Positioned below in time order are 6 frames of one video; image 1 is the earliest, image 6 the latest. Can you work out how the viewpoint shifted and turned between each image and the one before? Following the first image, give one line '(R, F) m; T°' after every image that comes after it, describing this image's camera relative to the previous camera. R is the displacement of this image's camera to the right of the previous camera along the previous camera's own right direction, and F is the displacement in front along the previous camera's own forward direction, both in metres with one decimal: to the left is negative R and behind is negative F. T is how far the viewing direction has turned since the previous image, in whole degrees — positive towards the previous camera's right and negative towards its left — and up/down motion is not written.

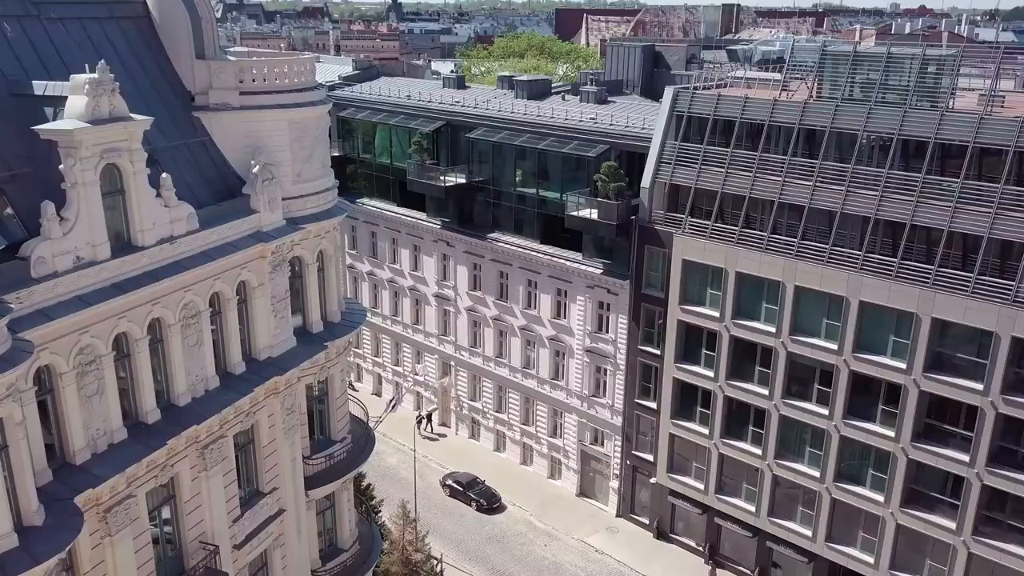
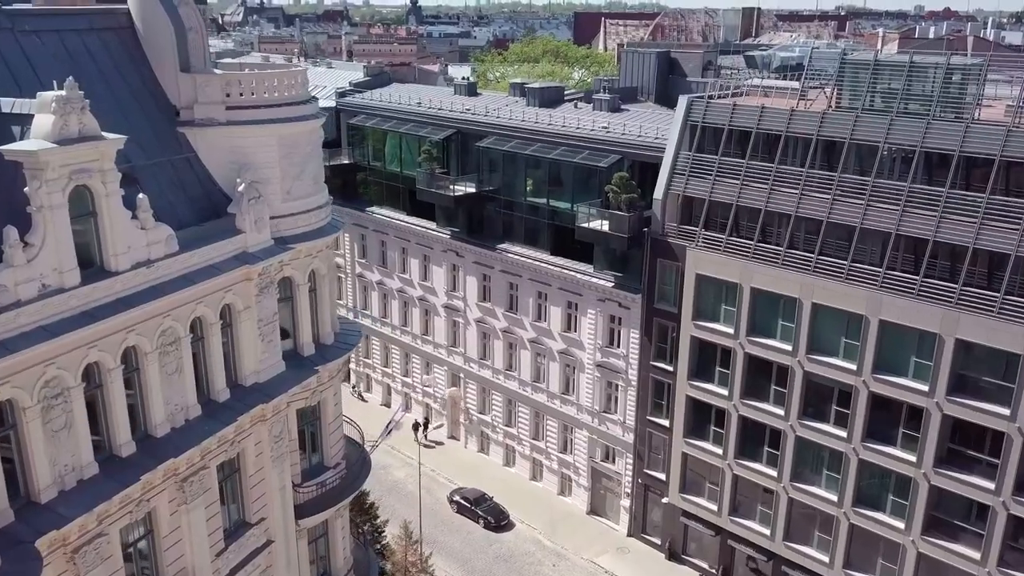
(+0.6, +1.2) m; -1°
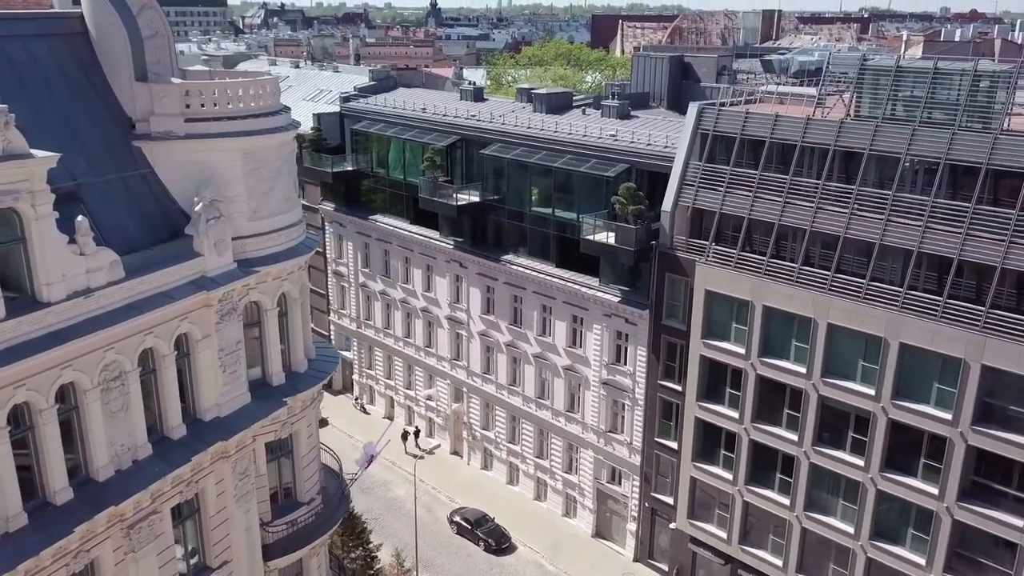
(+0.9, +2.0) m; -1°
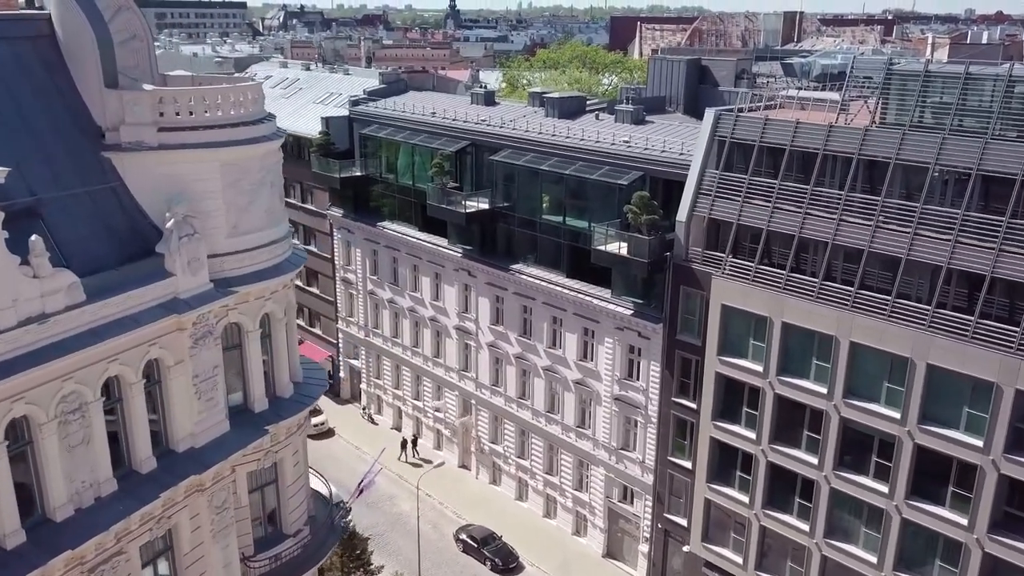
(+0.5, +1.6) m; -1°
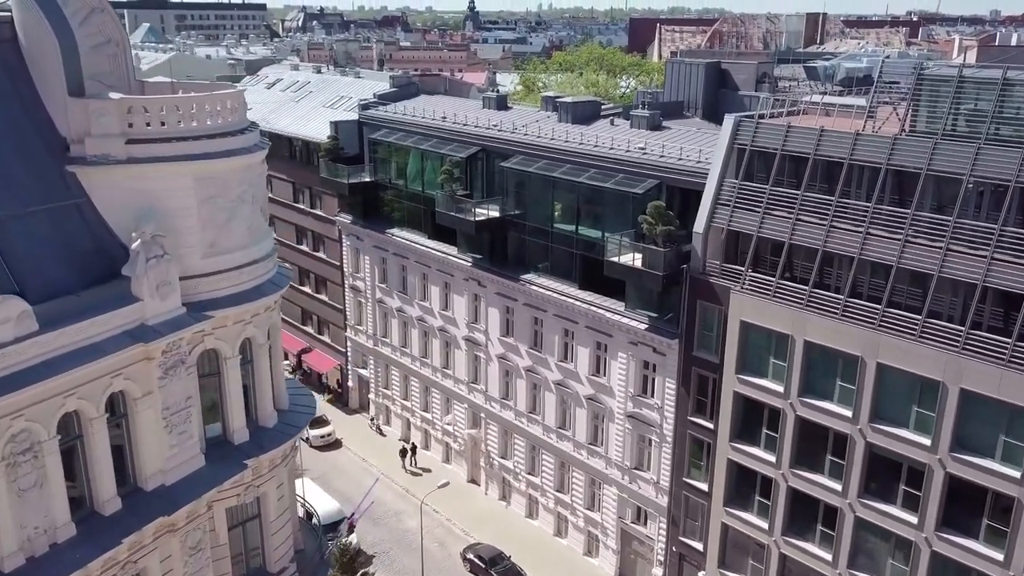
(+0.5, +1.7) m; -1°
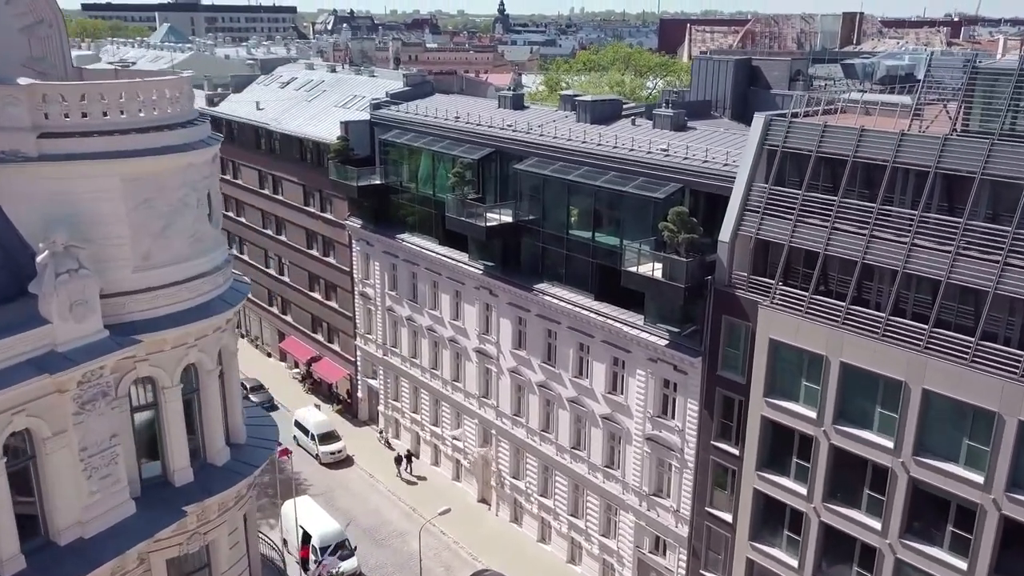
(+0.9, +3.1) m; -2°
